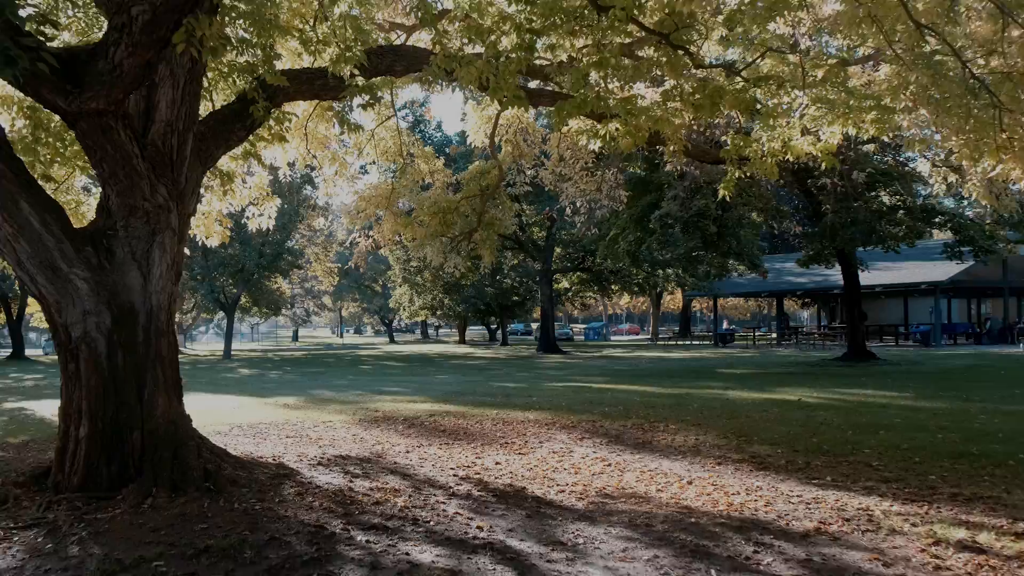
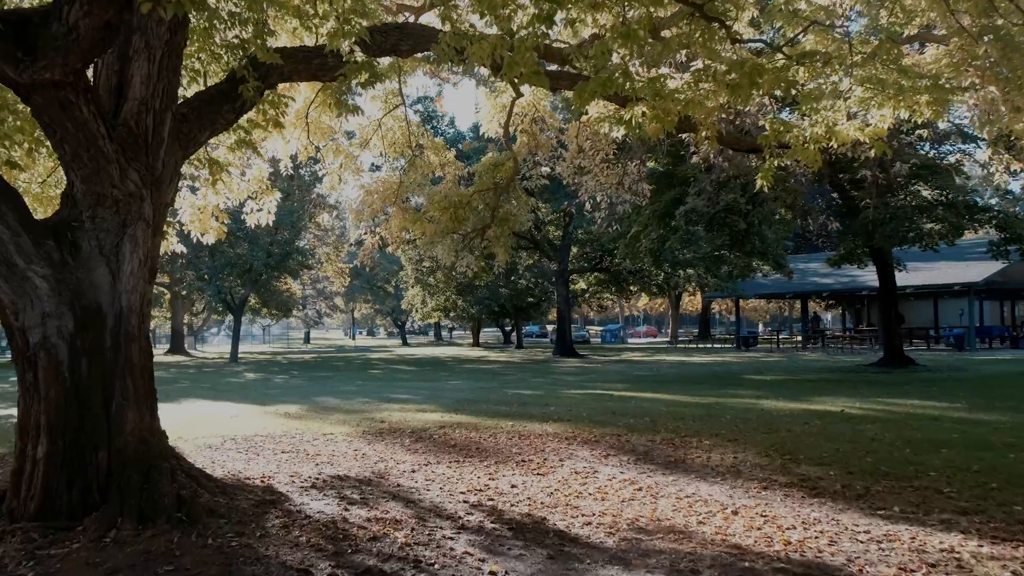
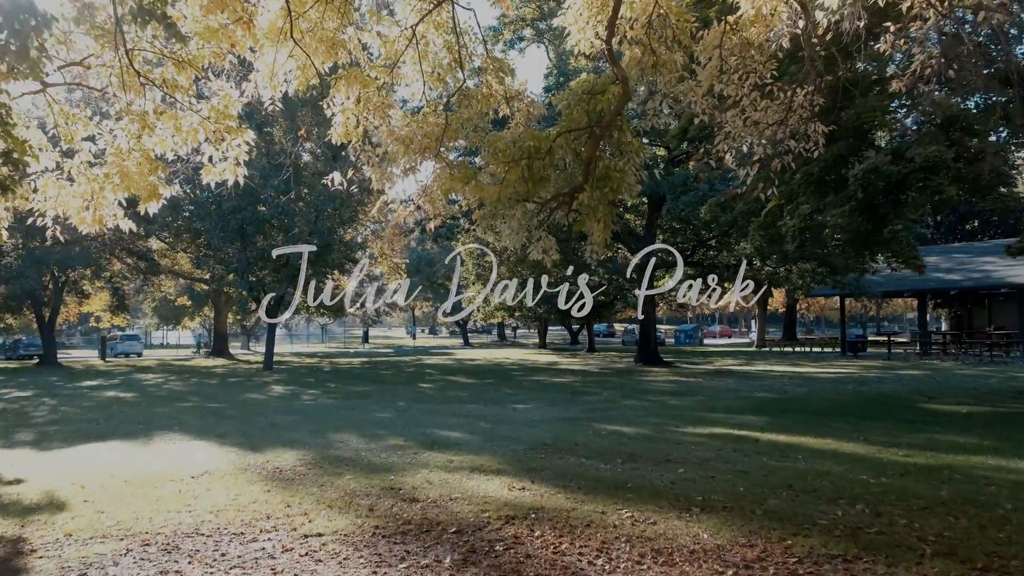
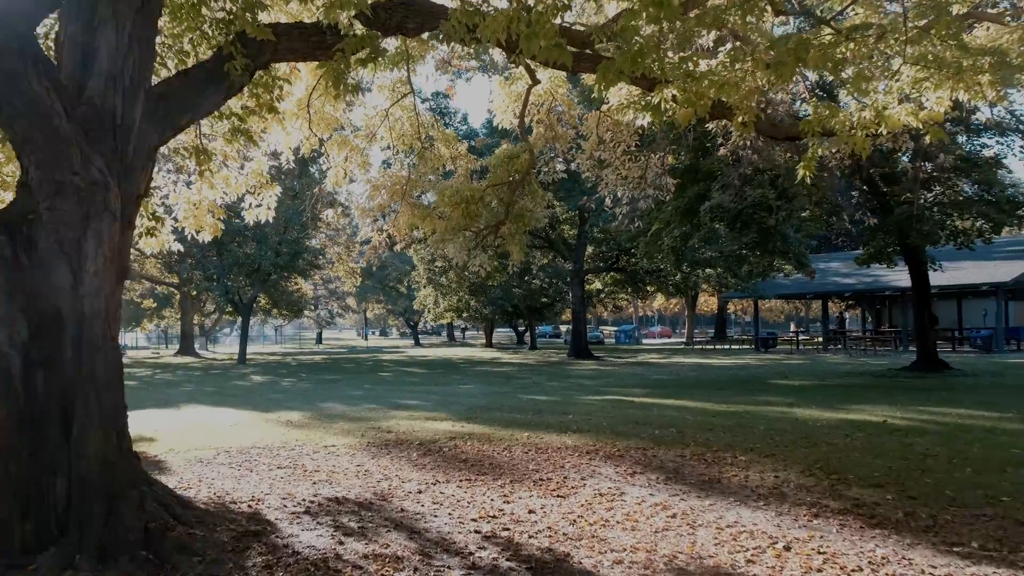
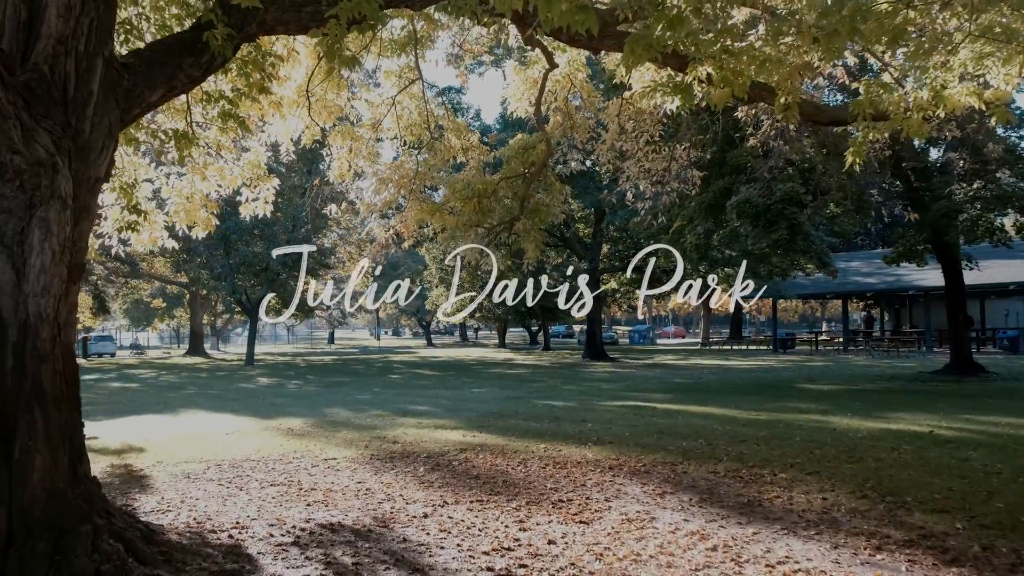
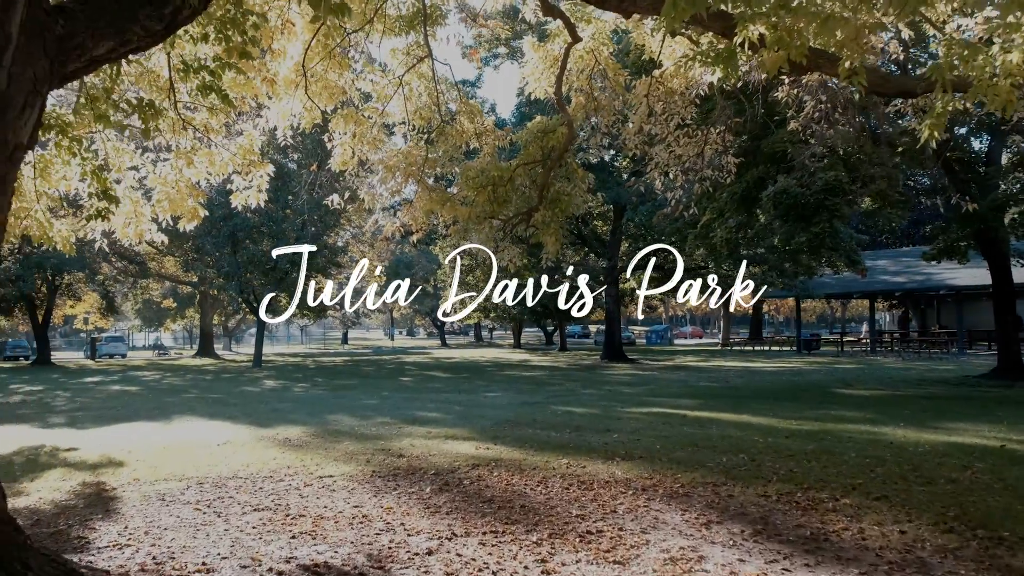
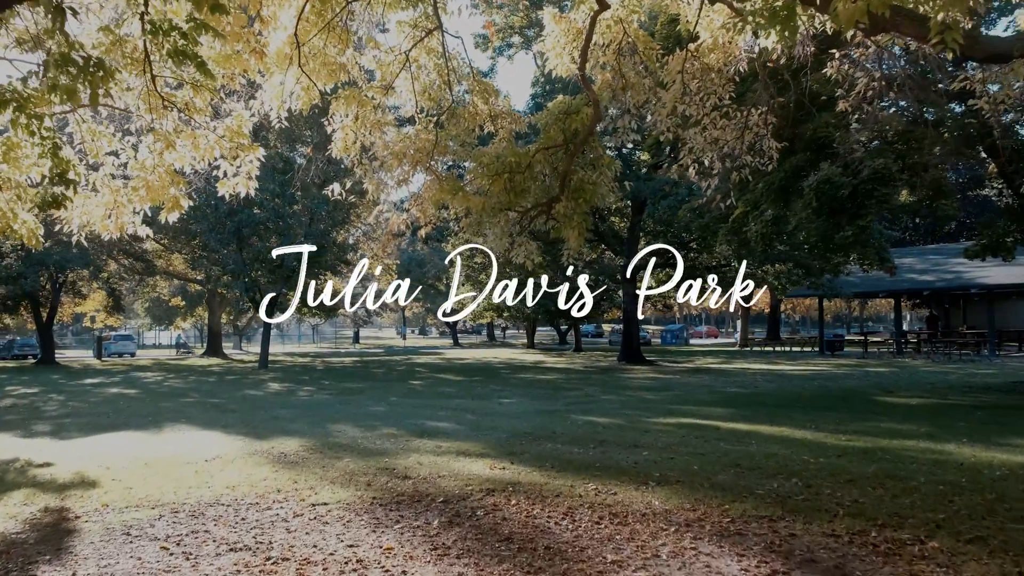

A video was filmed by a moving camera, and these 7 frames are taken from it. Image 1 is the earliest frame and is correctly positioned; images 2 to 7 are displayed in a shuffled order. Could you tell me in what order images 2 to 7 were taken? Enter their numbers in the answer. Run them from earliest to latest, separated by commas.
2, 4, 5, 6, 7, 3
